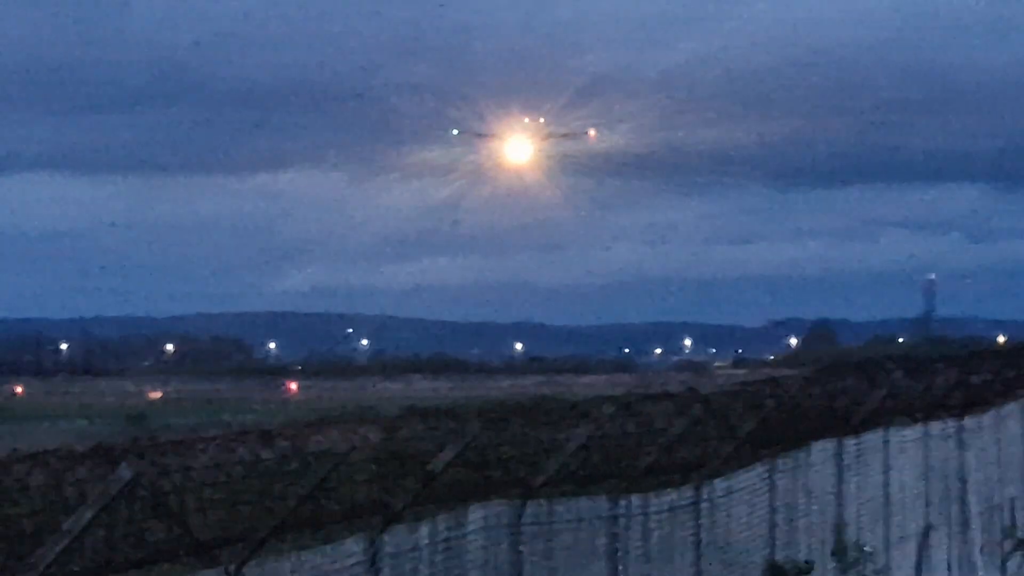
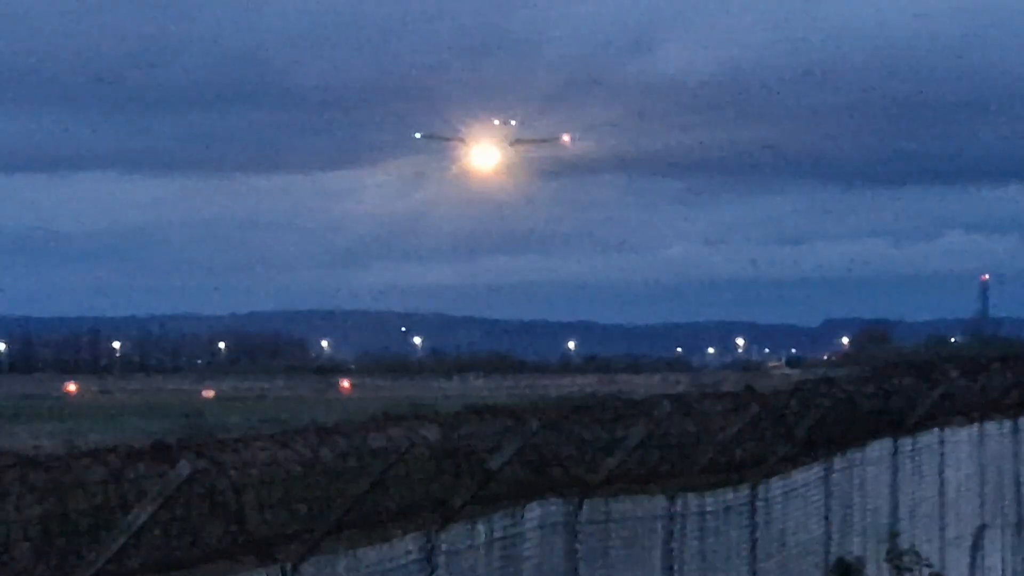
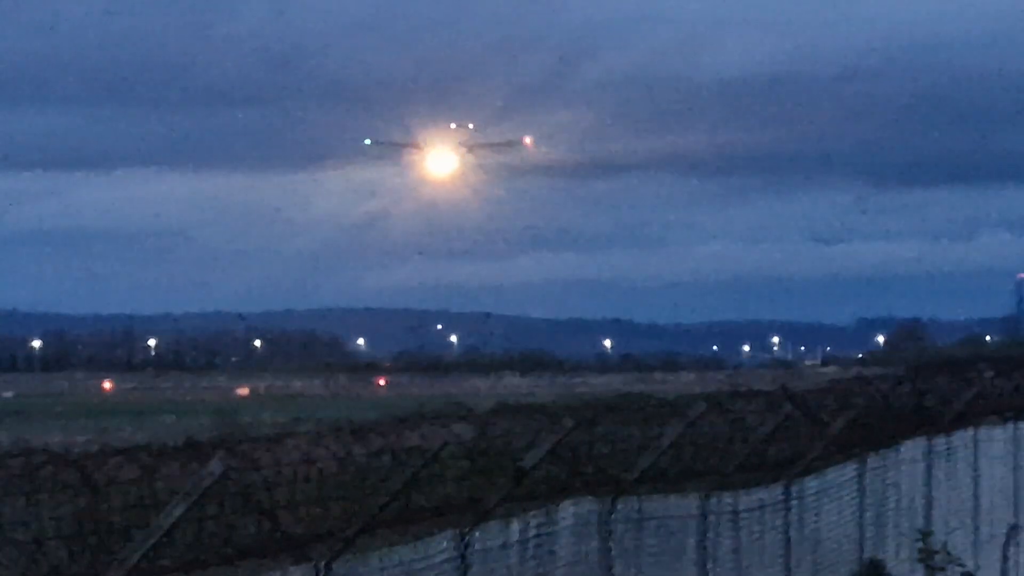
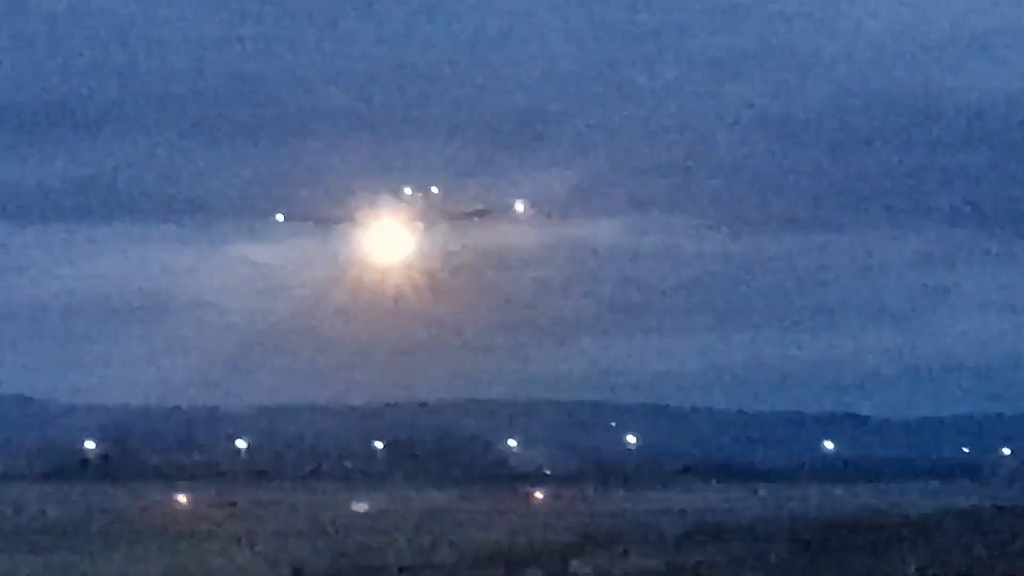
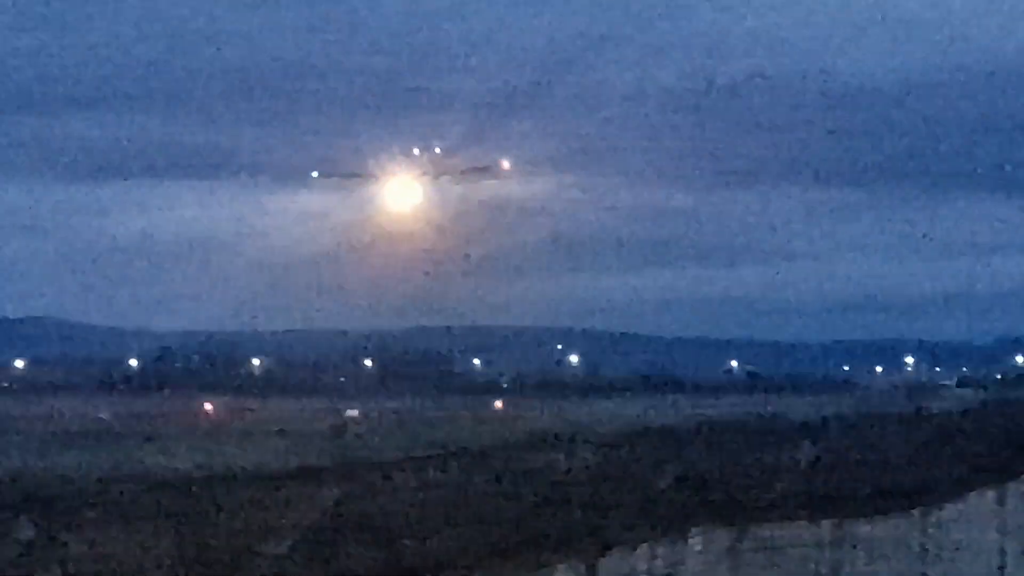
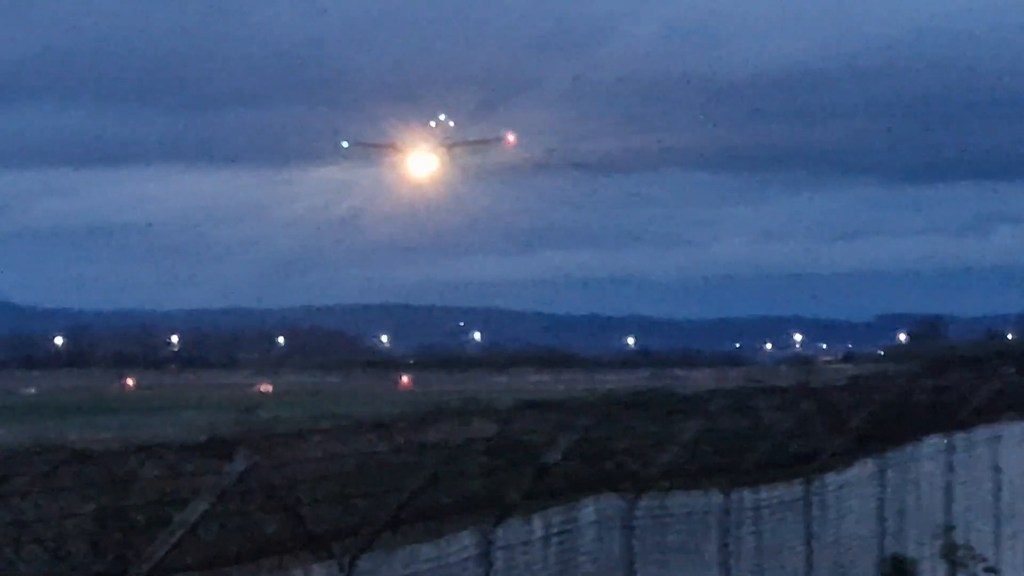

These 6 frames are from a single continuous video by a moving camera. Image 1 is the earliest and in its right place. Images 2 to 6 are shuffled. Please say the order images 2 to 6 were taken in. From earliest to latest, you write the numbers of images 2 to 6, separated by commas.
2, 3, 6, 5, 4
